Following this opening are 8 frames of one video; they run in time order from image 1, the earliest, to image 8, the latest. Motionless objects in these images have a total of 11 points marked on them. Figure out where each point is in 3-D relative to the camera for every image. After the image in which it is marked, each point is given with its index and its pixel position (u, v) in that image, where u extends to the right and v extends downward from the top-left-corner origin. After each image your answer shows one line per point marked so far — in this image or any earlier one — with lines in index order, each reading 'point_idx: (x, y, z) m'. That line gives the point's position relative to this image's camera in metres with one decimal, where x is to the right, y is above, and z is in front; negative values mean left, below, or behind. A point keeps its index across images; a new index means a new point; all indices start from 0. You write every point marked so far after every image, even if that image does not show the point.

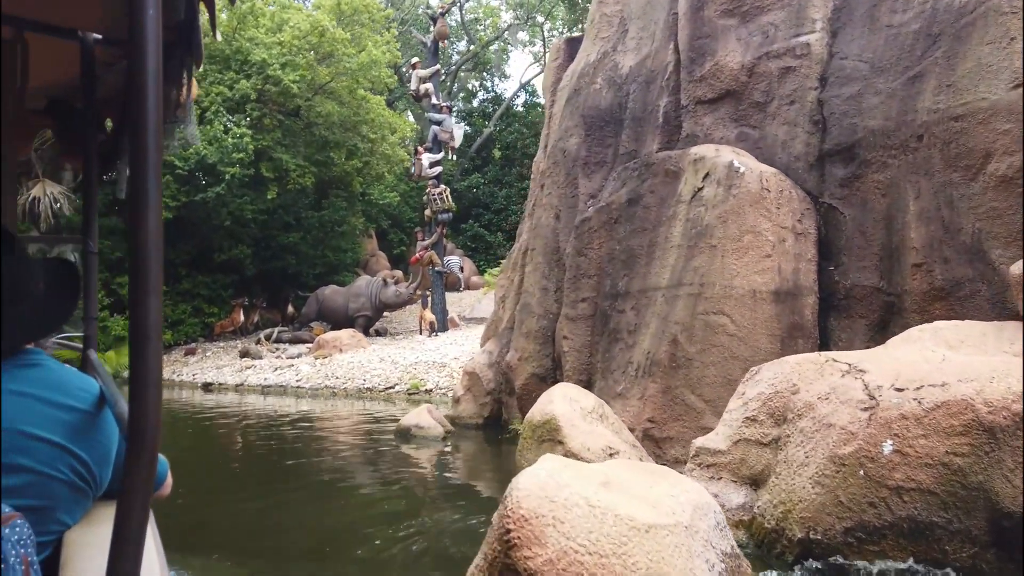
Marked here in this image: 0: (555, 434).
0: (+0.3, -1.1, +6.1) m
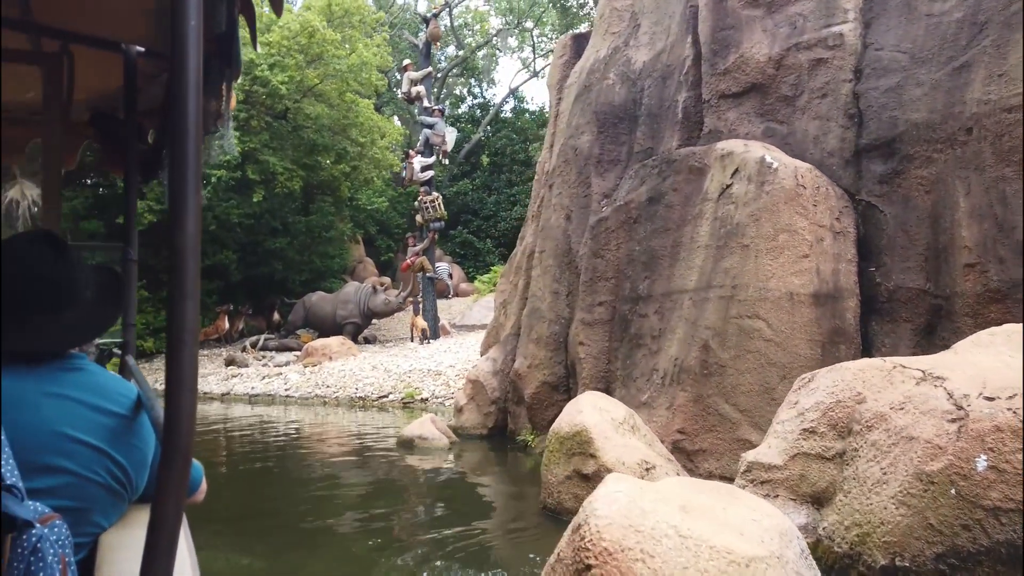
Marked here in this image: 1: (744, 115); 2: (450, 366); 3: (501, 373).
0: (+0.5, -1.1, +5.6) m
1: (+2.4, +1.8, +8.1) m
2: (-1.4, -1.7, +17.0) m
3: (-0.2, -1.2, +11.0) m
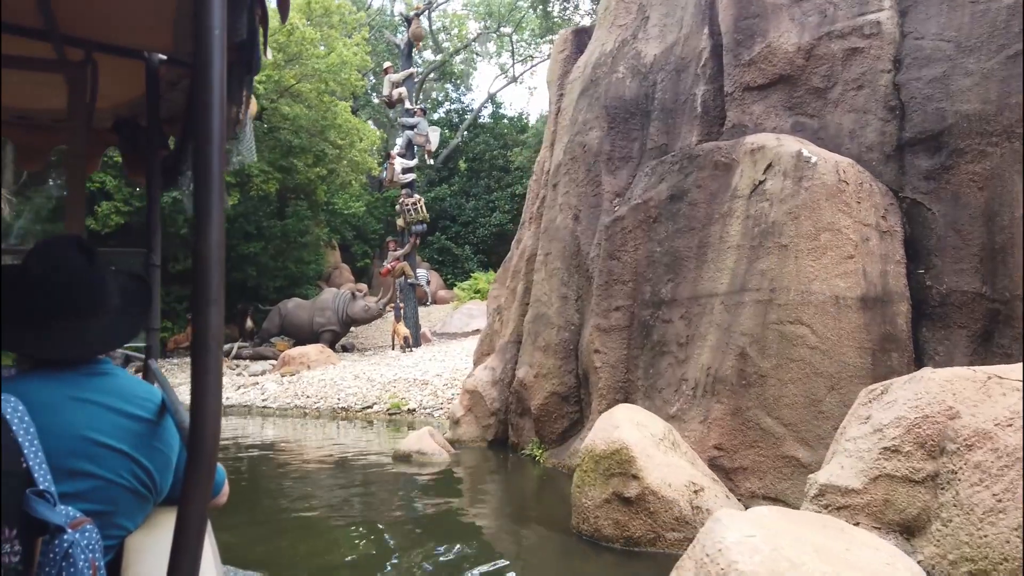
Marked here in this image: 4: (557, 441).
0: (+0.7, -1.2, +5.0) m
1: (+2.5, +1.8, +7.6) m
2: (-1.6, -1.8, +16.4) m
3: (-0.2, -1.3, +10.4) m
4: (+0.5, -1.7, +8.6) m
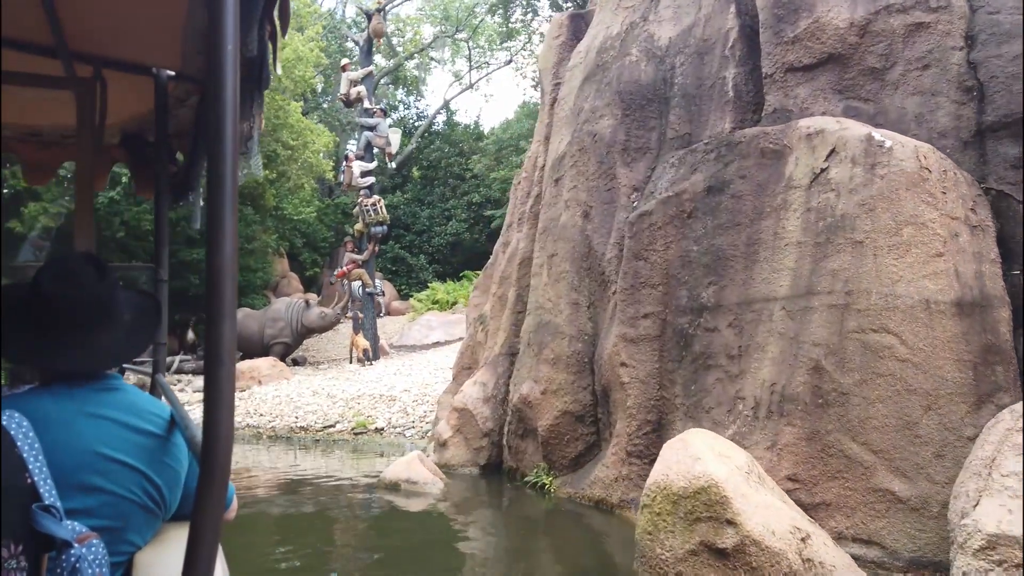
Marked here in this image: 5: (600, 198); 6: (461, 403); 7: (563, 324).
0: (+1.1, -1.1, +4.0) m
1: (+2.7, +1.7, +6.8) m
2: (-2.1, -2.0, +15.2) m
3: (-0.2, -1.3, +9.3) m
4: (+0.6, -1.7, +7.6) m
5: (+0.9, +0.9, +8.1) m
6: (-0.6, -1.4, +9.3) m
7: (+0.5, -0.4, +7.8) m
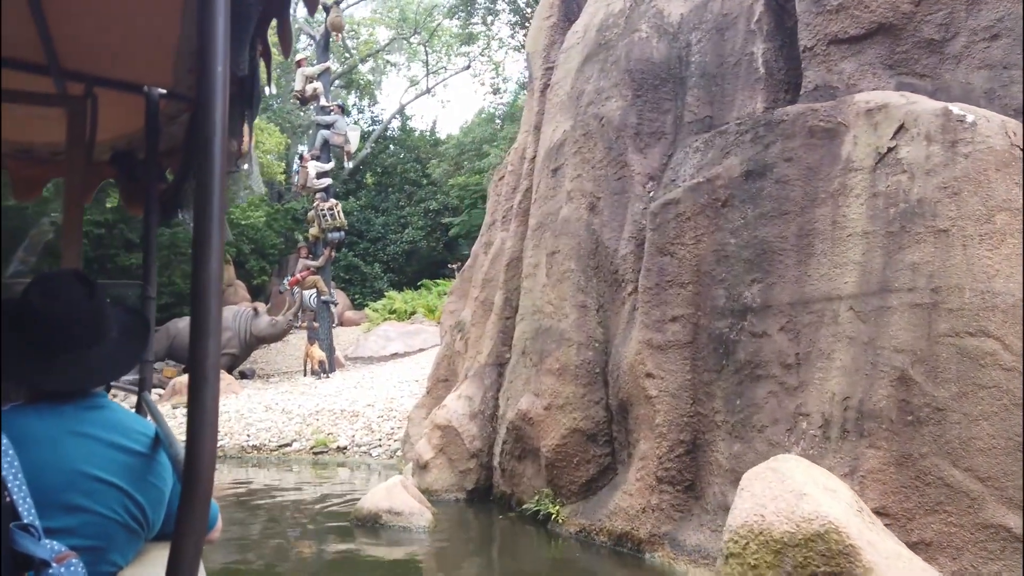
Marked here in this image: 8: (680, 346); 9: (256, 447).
0: (+1.3, -1.1, +3.1) m
1: (+2.7, +1.7, +6.0) m
2: (-2.6, -2.1, +14.0) m
3: (-0.3, -1.4, +8.2) m
4: (+0.6, -1.7, +6.6) m
5: (+0.9, +0.9, +7.2) m
6: (-0.7, -1.4, +8.3) m
7: (+0.5, -0.4, +6.9) m
8: (+1.3, -0.4, +5.8) m
9: (-4.2, -2.6, +12.7) m
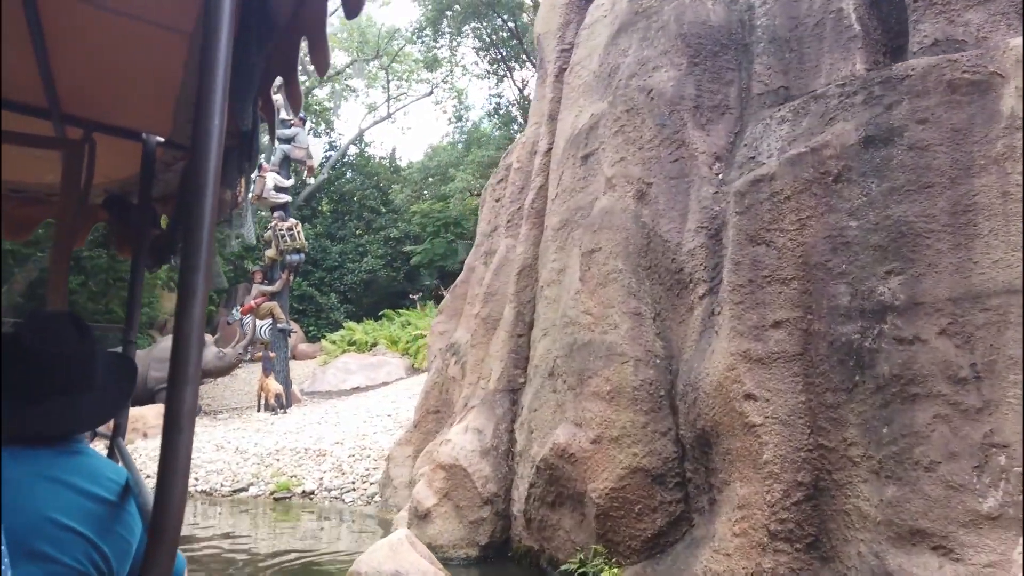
0: (+1.8, -0.9, +1.8) m
1: (+3.1, +1.7, +4.9) m
2: (-2.8, -2.5, +12.3) m
3: (-0.2, -1.4, +6.8) m
4: (+0.8, -1.7, +5.2) m
5: (+1.1, +0.9, +5.9) m
6: (-0.5, -1.5, +6.8) m
7: (+0.8, -0.4, +5.5) m
8: (+1.6, -0.4, +4.5) m
9: (-4.3, -2.9, +10.9) m
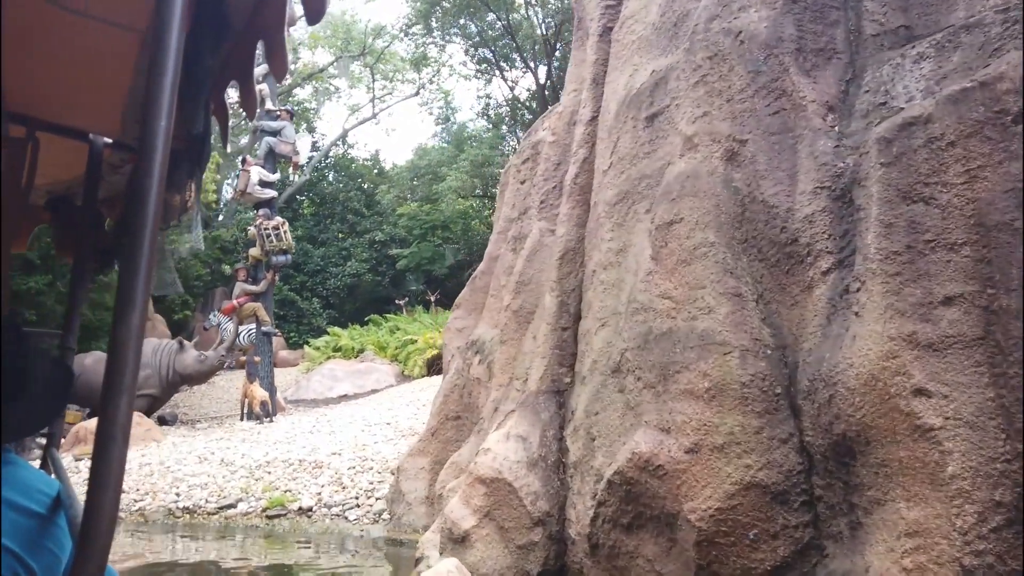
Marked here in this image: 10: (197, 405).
0: (+2.4, -0.7, +0.8) m
1: (+3.5, +1.9, +4.0) m
2: (-2.6, -2.4, +11.2) m
3: (+0.2, -1.3, +5.7) m
4: (+1.3, -1.6, +4.1) m
5: (+1.6, +1.0, +5.0) m
6: (-0.2, -1.3, +5.7) m
7: (+1.2, -0.2, +4.5) m
8: (+2.1, -0.3, +3.5) m
9: (-4.1, -2.8, +9.8) m
10: (-7.9, -2.9, +19.5) m
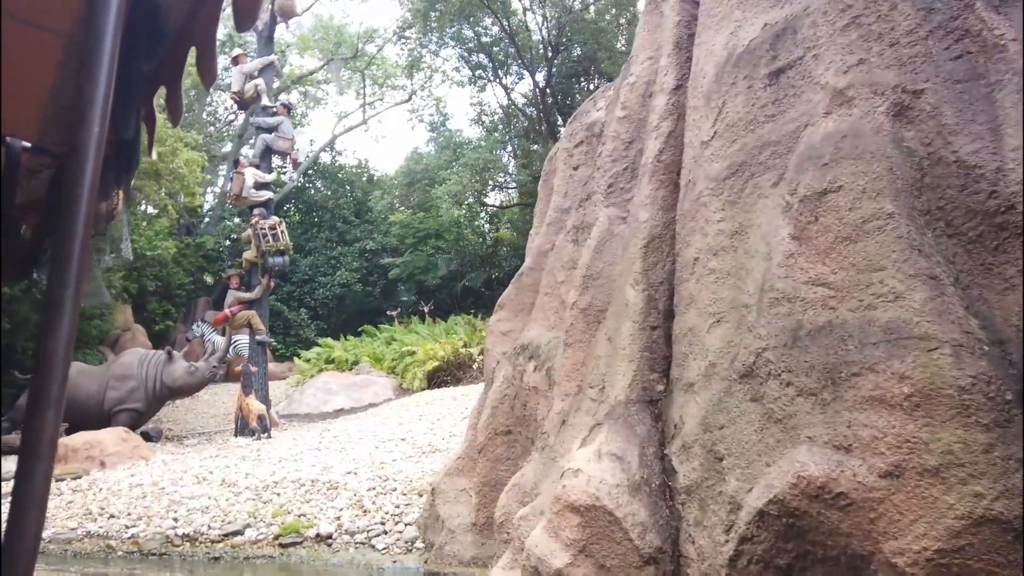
0: (+3.1, -0.6, -0.1) m
1: (+4.2, +2.0, +3.2) m
2: (-2.1, -2.4, +10.1) m
3: (+0.8, -1.2, +4.7) m
4: (+1.9, -1.5, +3.2) m
5: (+2.2, +1.1, +4.1) m
6: (+0.5, -1.3, +4.7) m
7: (+1.8, -0.1, +3.6) m
8: (+2.7, -0.1, +2.6) m
9: (-3.6, -2.8, +8.6) m
10: (-7.7, -3.0, +18.2) m
